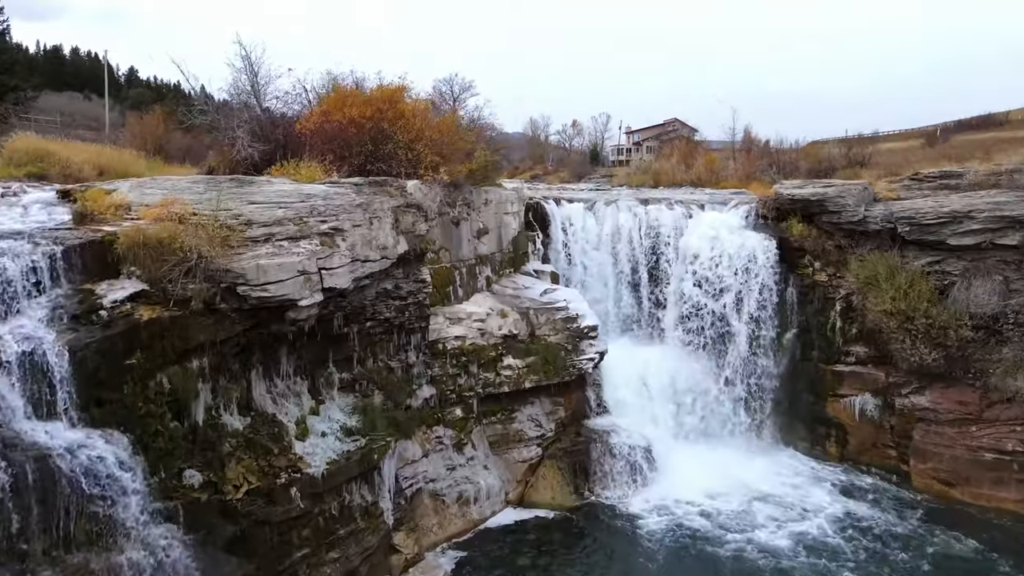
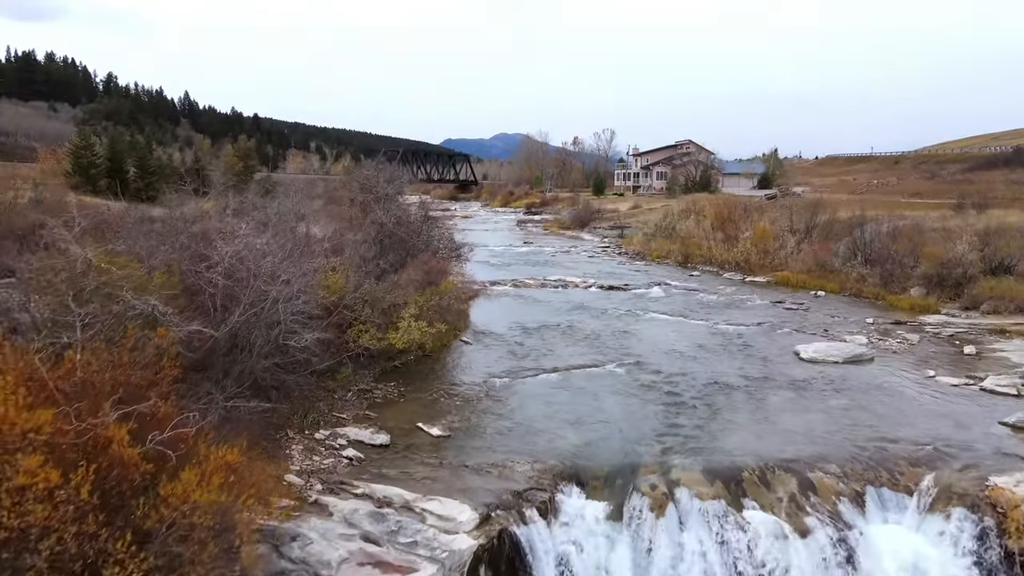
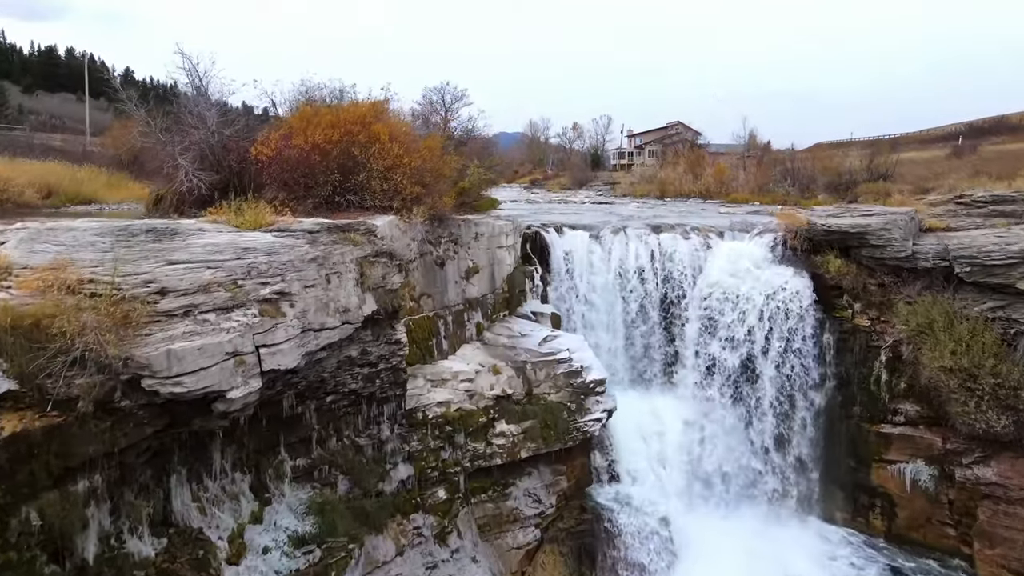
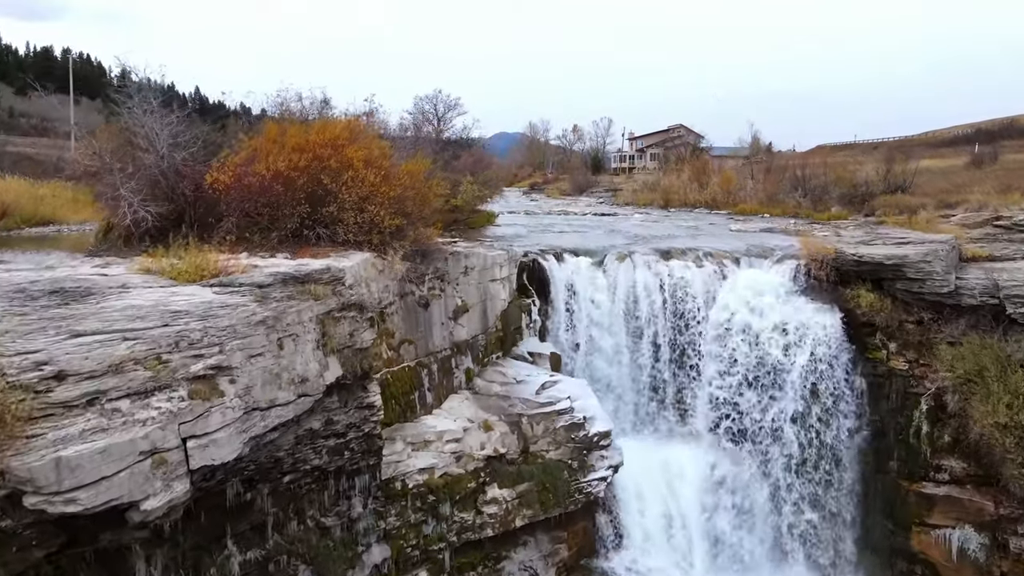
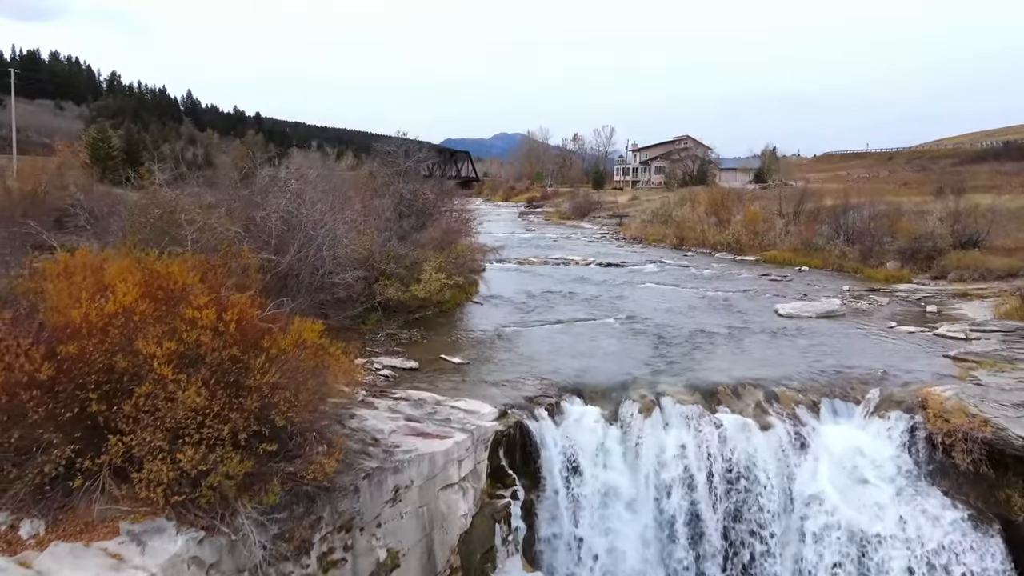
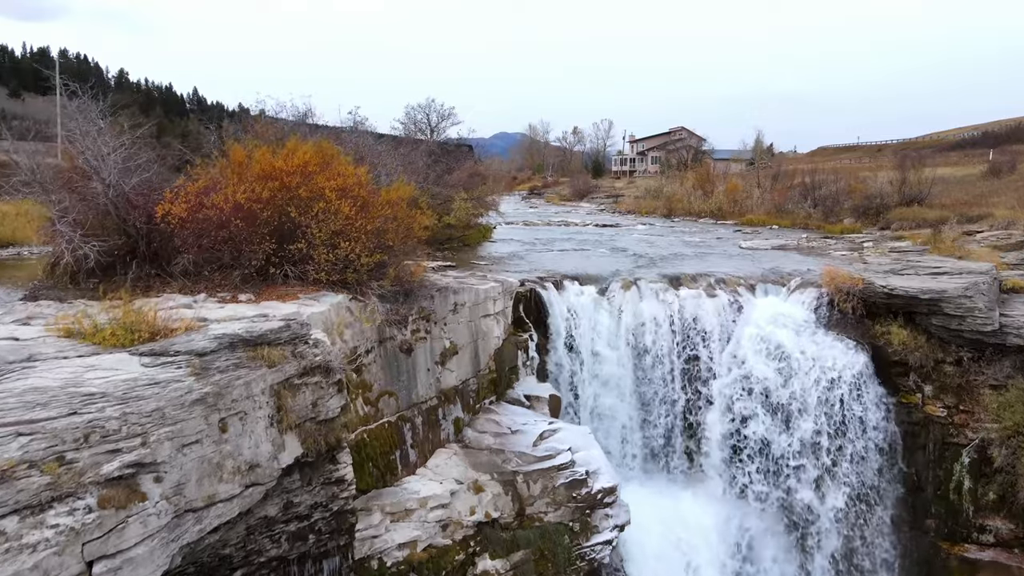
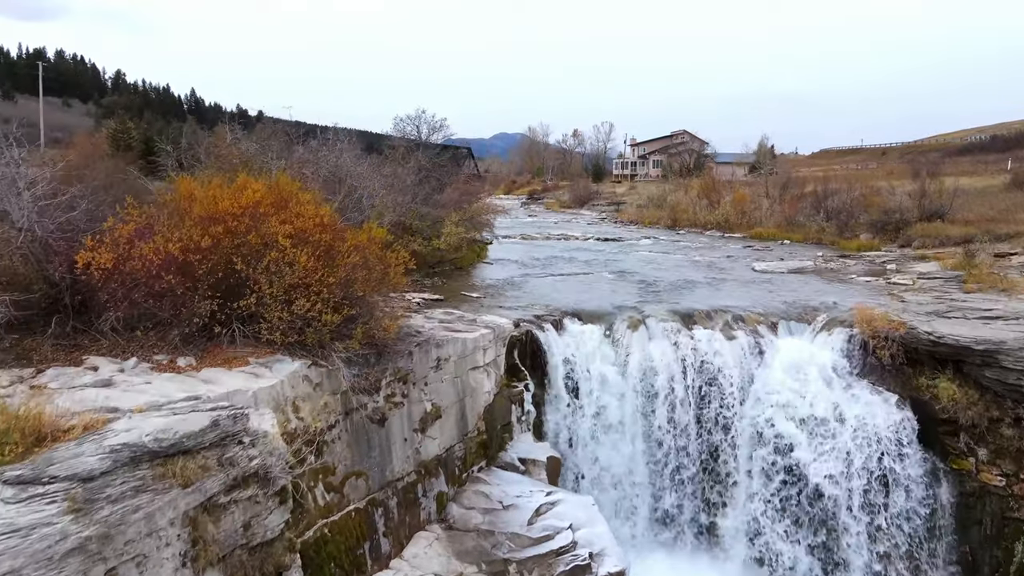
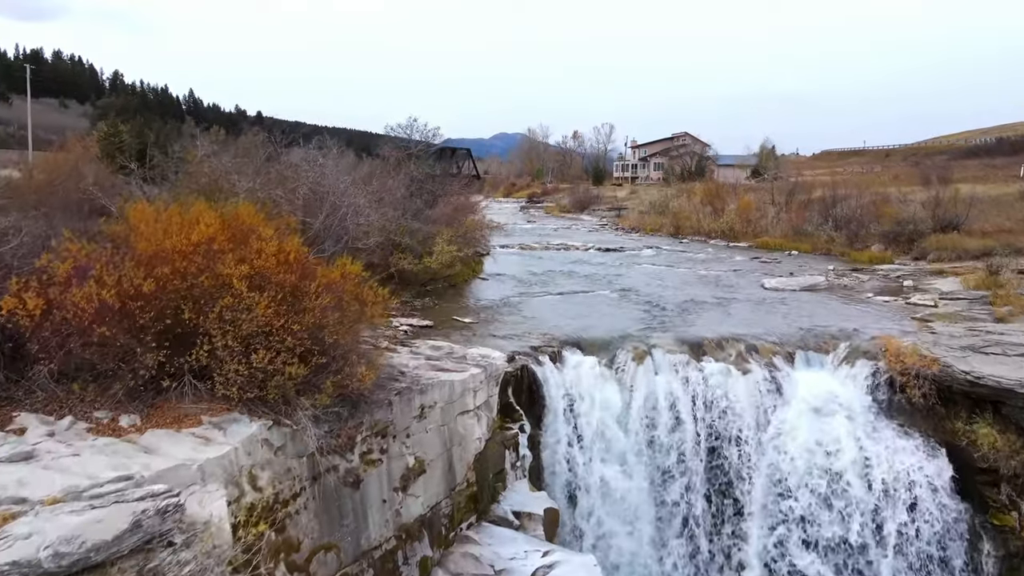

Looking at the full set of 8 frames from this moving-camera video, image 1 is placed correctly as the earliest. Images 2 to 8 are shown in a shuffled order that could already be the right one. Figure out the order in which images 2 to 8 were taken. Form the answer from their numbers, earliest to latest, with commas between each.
3, 4, 6, 7, 8, 5, 2
